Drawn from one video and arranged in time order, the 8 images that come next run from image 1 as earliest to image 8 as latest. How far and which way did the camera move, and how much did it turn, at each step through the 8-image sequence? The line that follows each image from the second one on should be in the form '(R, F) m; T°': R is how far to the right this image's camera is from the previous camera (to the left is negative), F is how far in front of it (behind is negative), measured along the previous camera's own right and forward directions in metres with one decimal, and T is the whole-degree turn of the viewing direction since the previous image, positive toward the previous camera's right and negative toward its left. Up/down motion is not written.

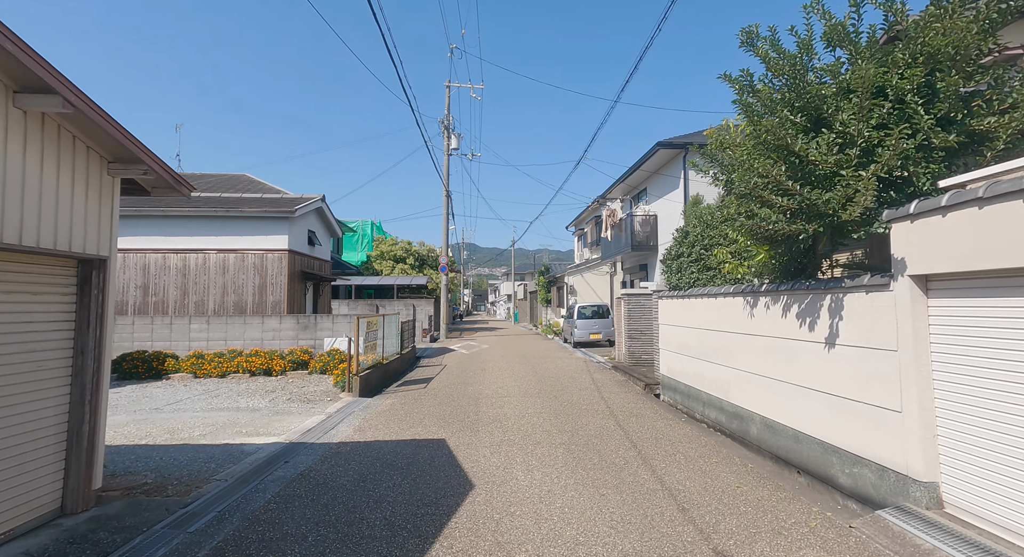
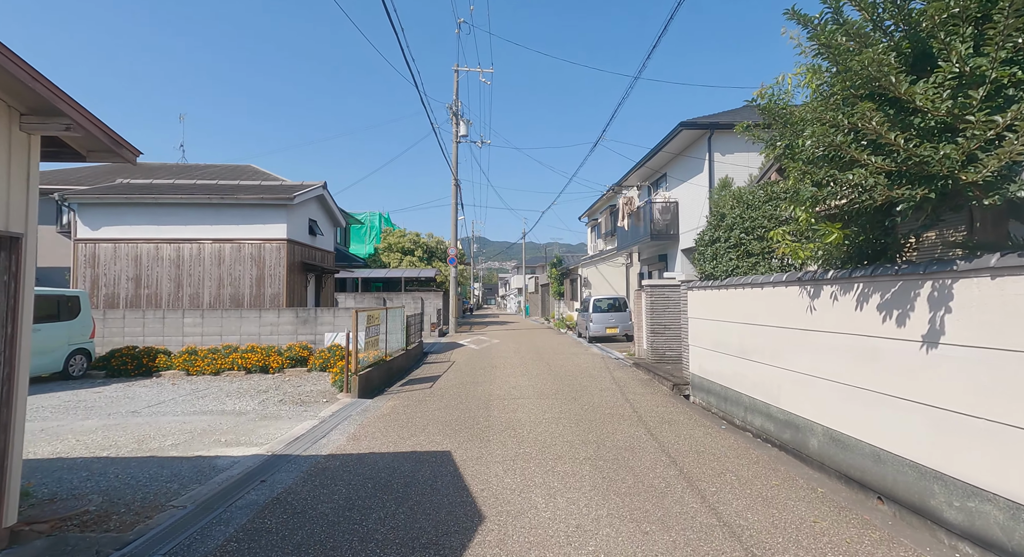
(-0.1, +0.7) m; -1°
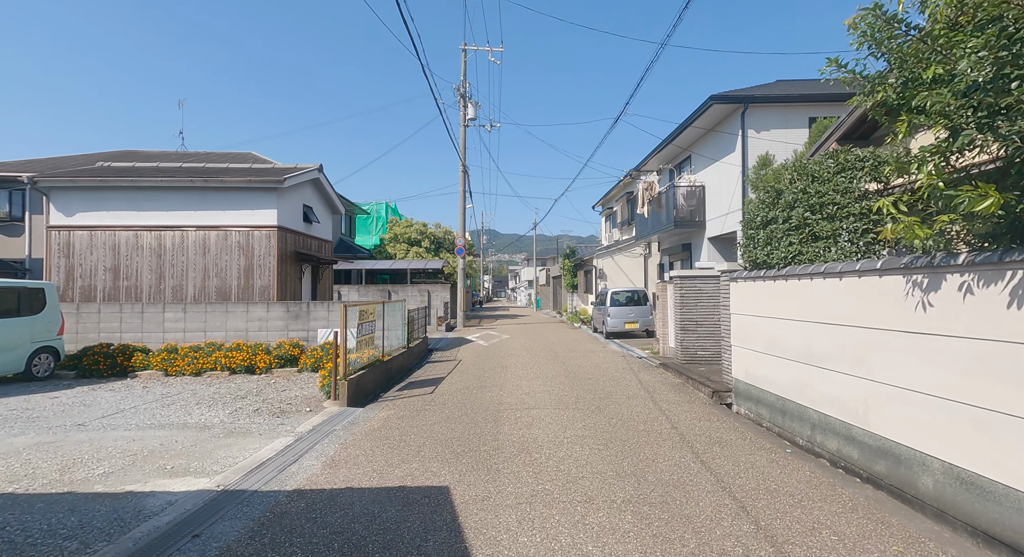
(0.0, +1.0) m; -1°
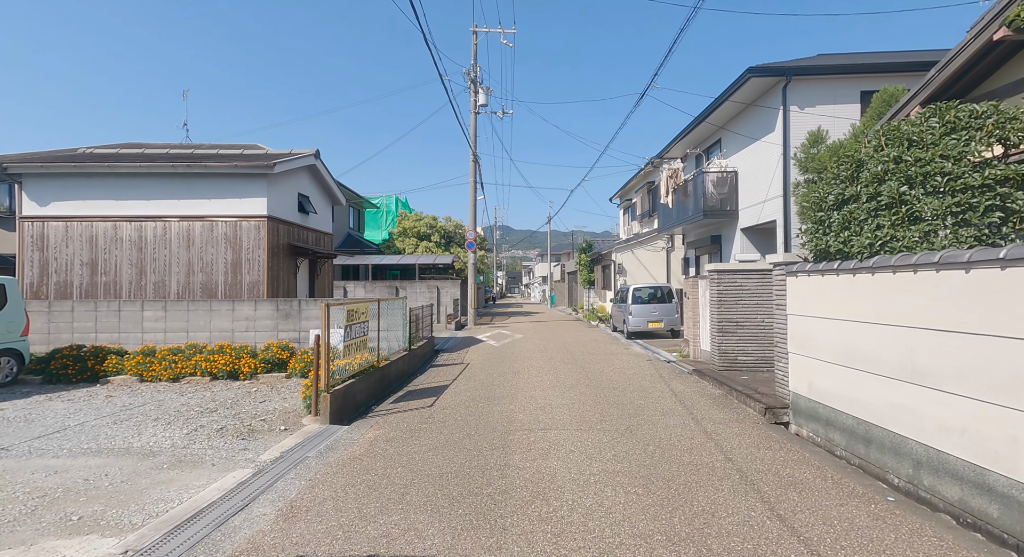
(0.0, +1.0) m; -2°
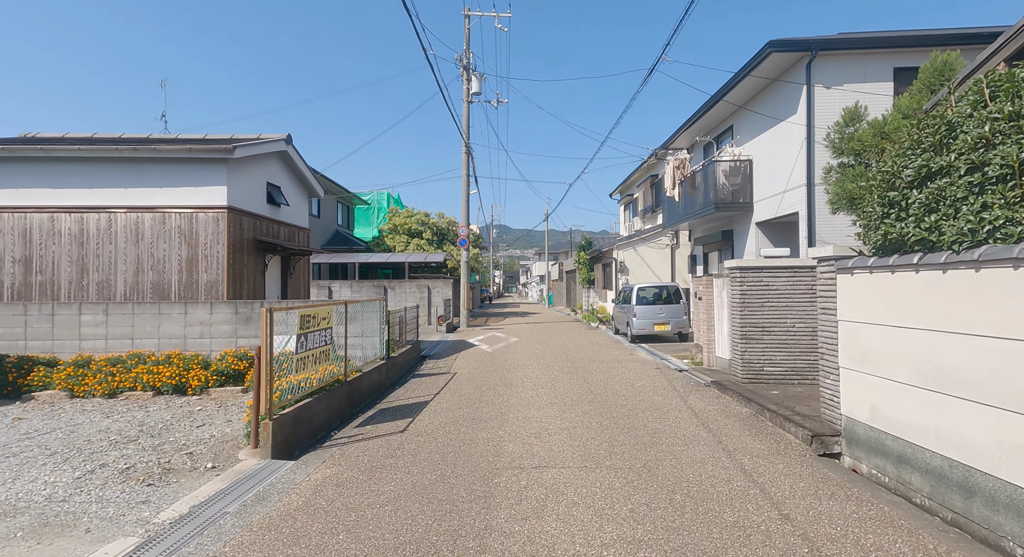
(+0.1, +1.0) m; 0°
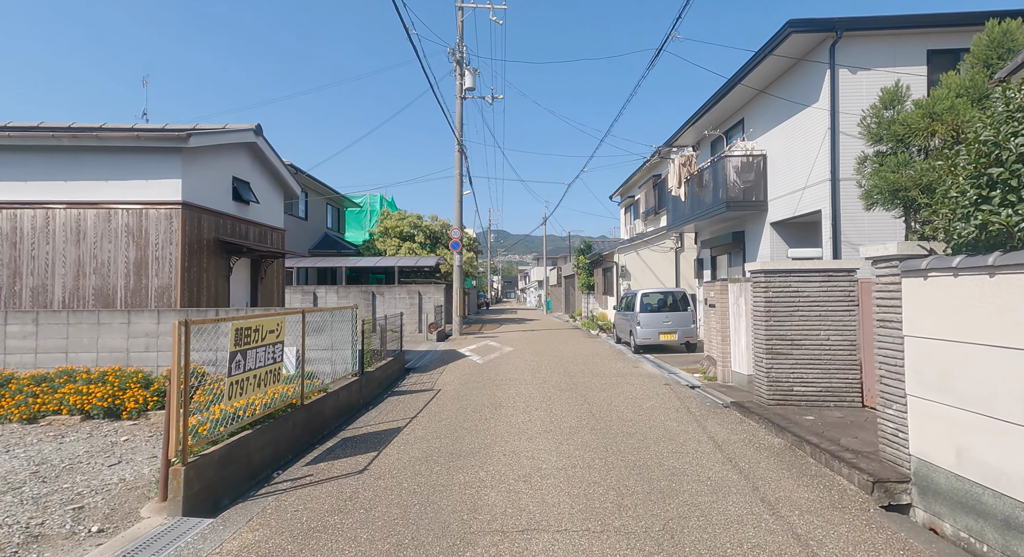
(+0.1, +0.9) m; 0°
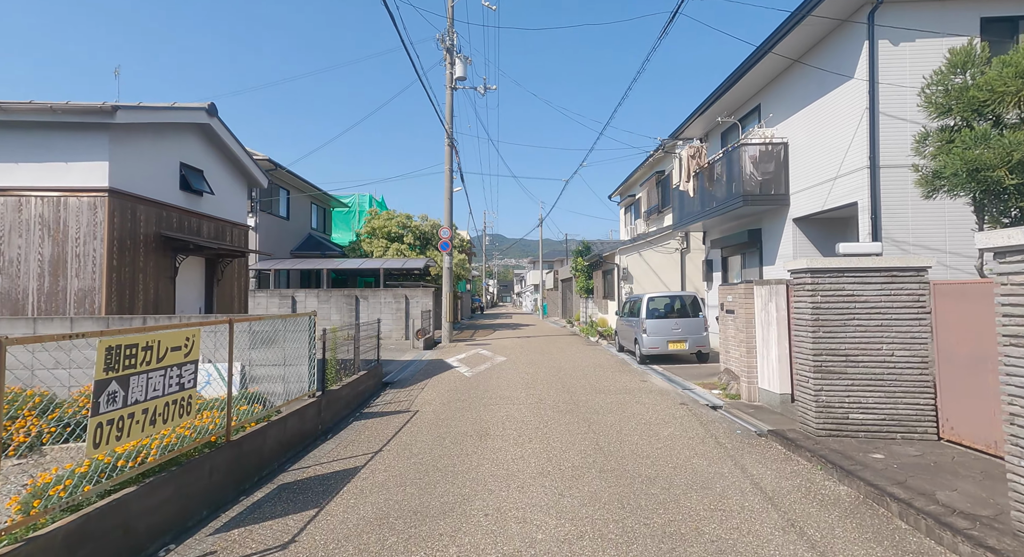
(+0.1, +1.1) m; 0°
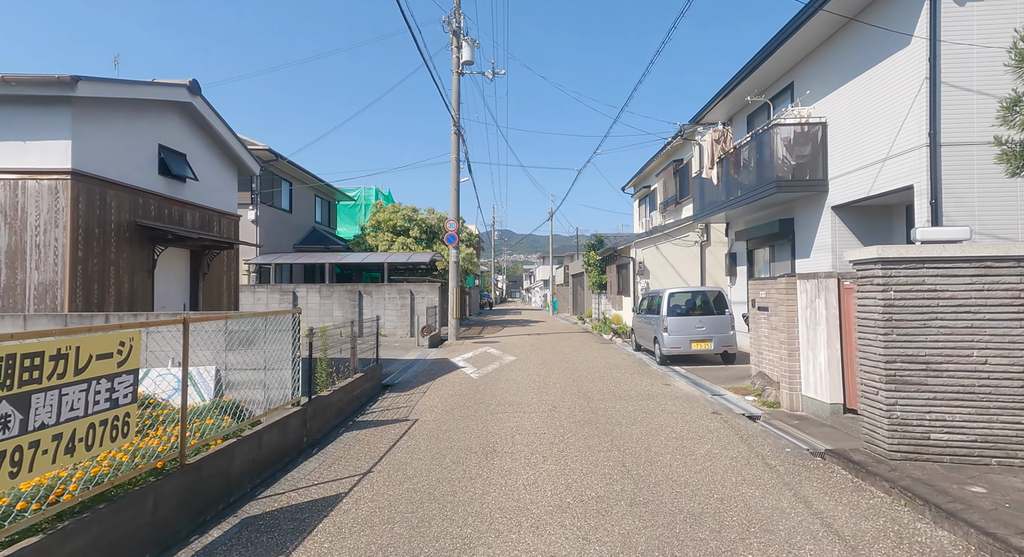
(0.0, +0.7) m; -1°
